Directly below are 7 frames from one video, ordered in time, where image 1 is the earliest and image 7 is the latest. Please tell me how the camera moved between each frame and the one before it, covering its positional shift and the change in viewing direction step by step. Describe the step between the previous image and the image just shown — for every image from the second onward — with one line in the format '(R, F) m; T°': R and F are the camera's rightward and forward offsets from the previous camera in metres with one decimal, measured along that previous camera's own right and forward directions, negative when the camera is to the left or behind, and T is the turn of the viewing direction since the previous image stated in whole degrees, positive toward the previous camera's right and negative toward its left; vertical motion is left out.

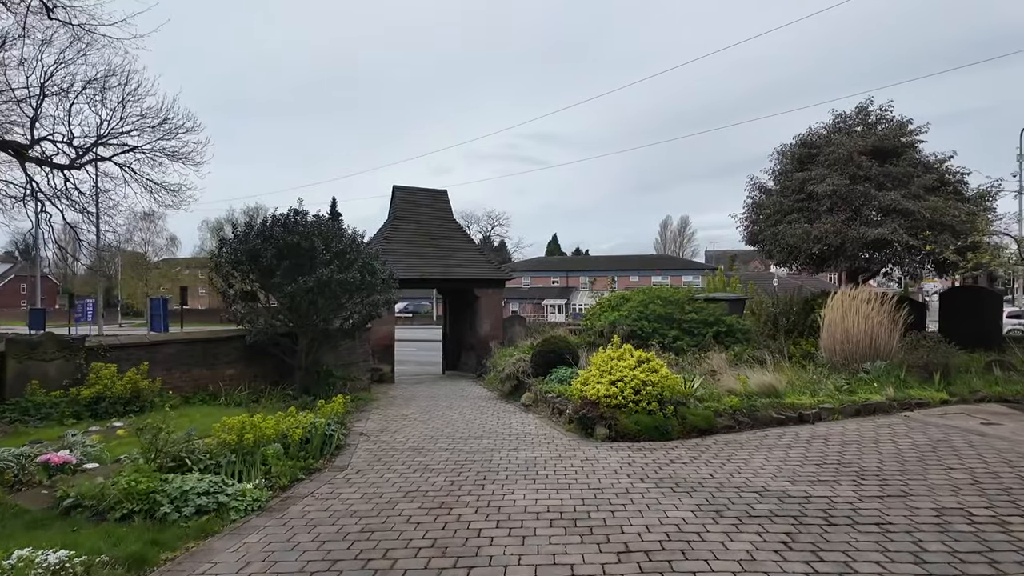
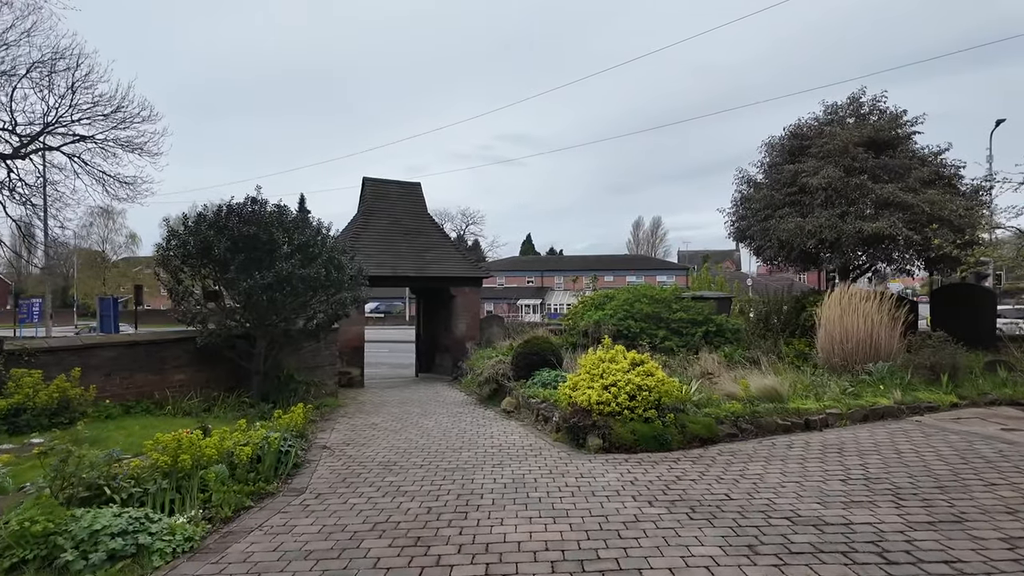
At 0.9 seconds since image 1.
(-0.1, +0.7) m; +3°
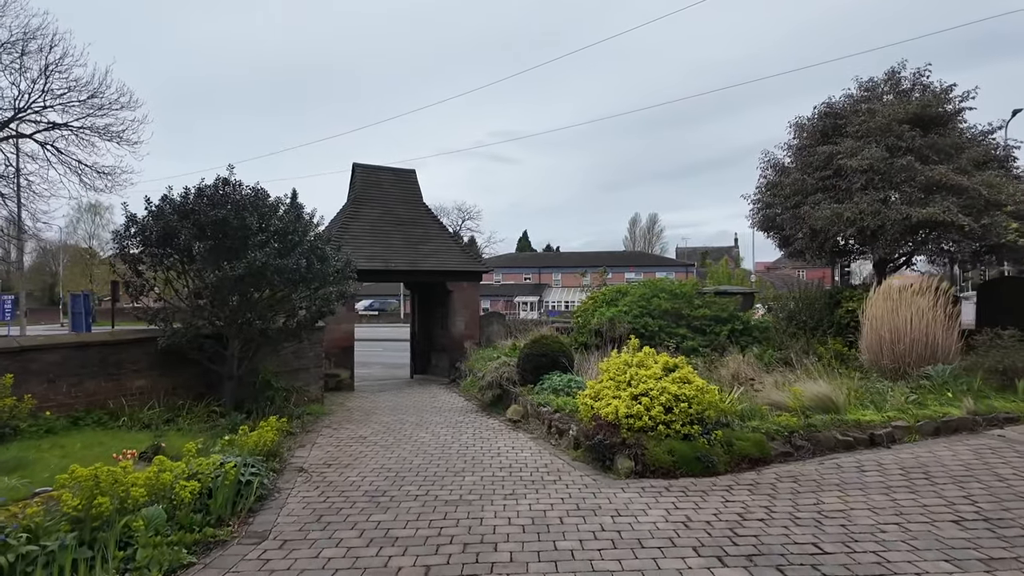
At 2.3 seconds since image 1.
(-0.2, +1.1) m; 0°
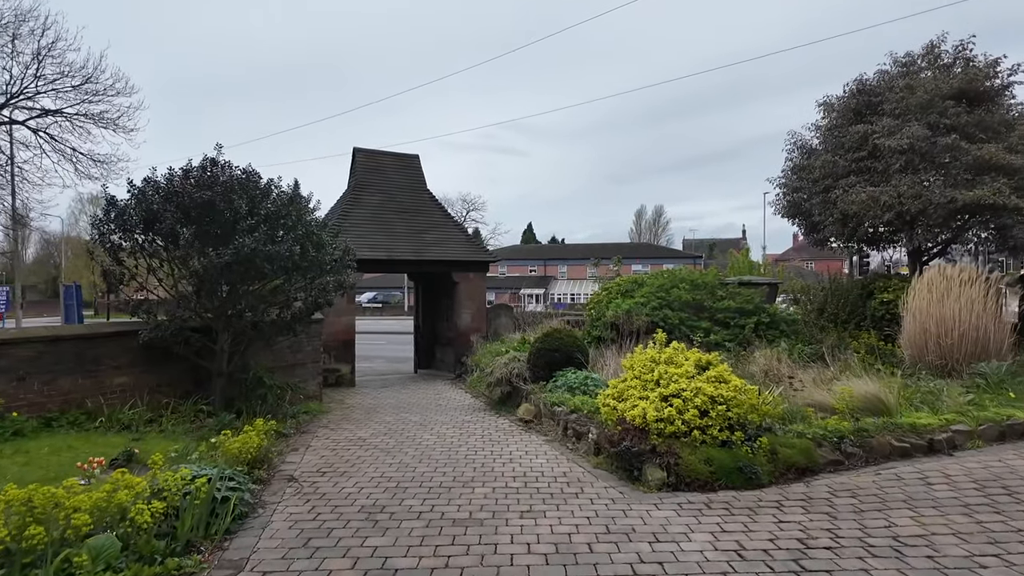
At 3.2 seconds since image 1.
(-0.1, +0.6) m; 0°
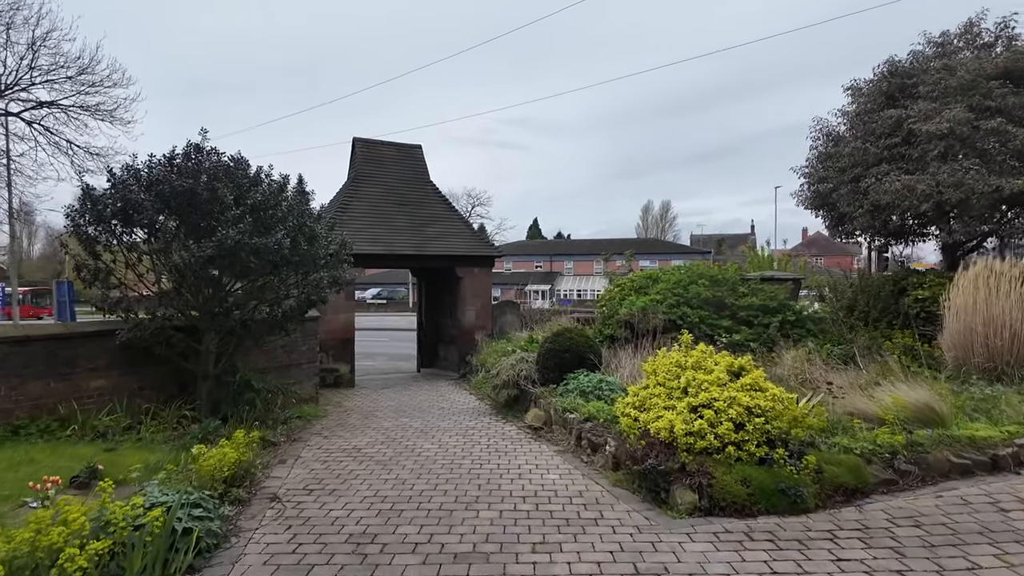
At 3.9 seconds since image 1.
(0.0, +0.6) m; -1°
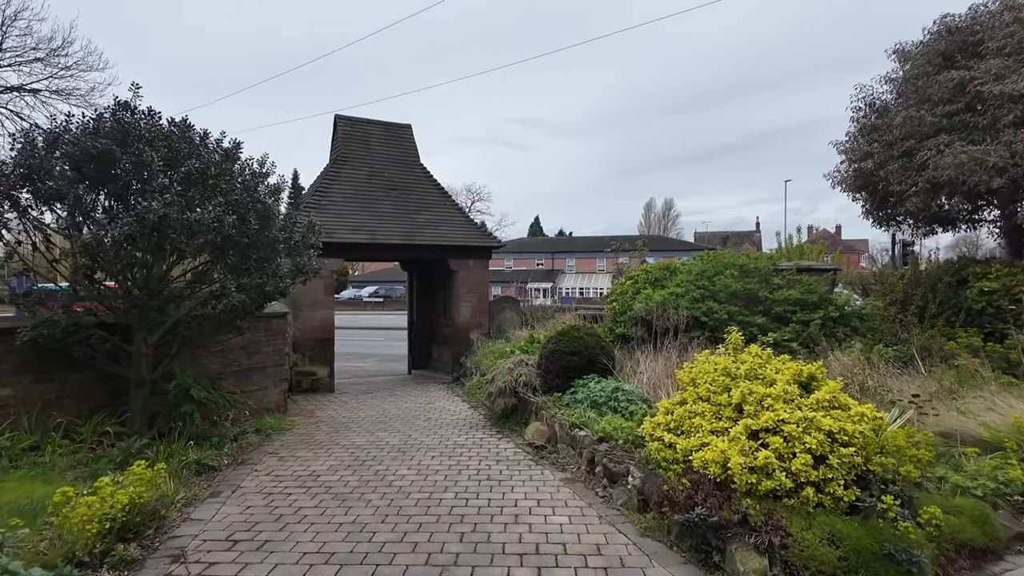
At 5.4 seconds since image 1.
(0.0, +1.2) m; 0°
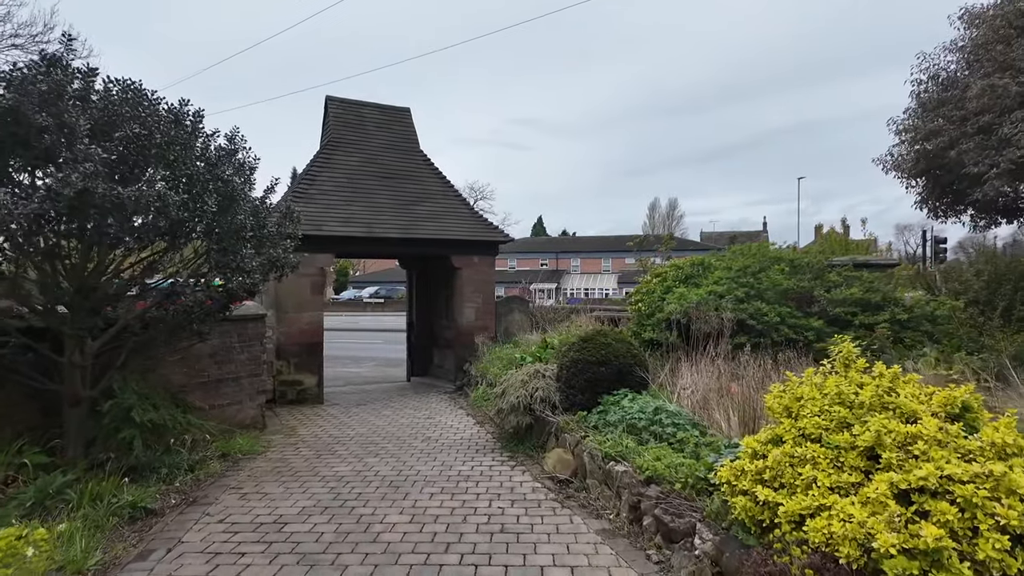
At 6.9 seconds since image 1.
(-0.1, +1.1) m; 0°
